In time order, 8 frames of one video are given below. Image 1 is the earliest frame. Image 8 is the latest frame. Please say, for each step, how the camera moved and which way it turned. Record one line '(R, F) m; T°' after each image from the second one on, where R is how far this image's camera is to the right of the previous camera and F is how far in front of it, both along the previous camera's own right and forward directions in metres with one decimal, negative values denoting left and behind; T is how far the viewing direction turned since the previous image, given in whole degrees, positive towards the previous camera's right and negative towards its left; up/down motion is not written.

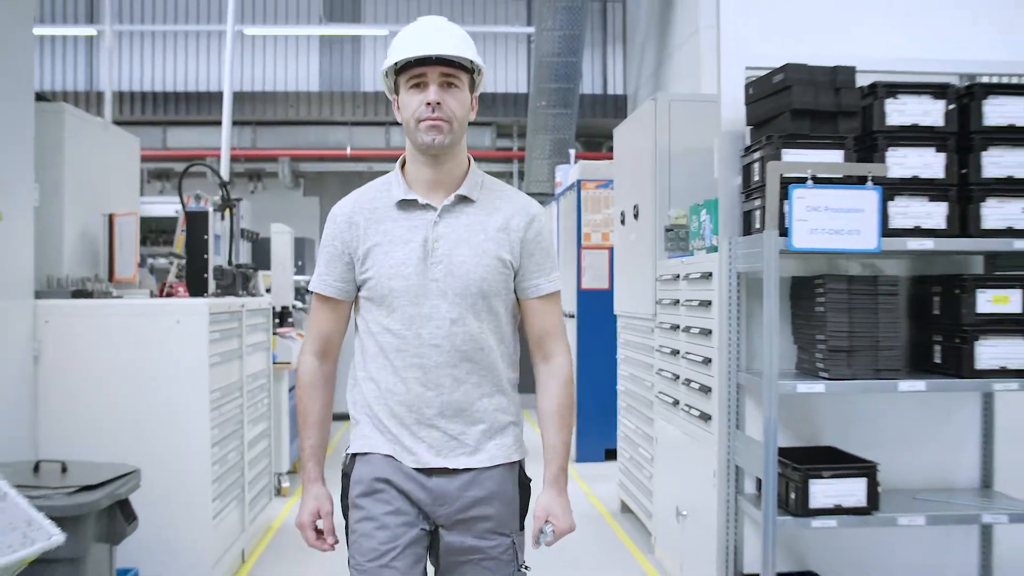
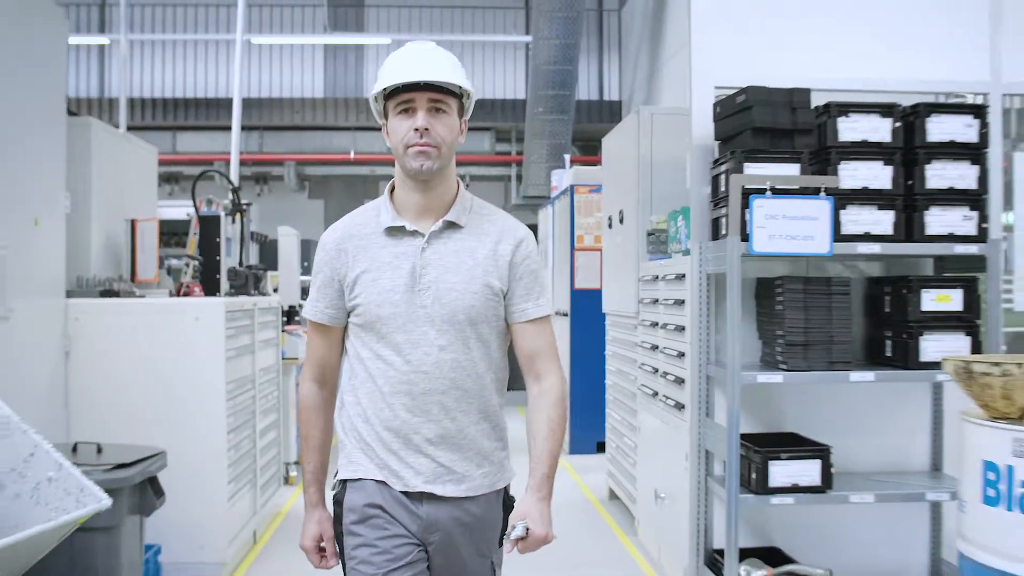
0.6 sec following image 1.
(0.0, -0.2) m; 0°
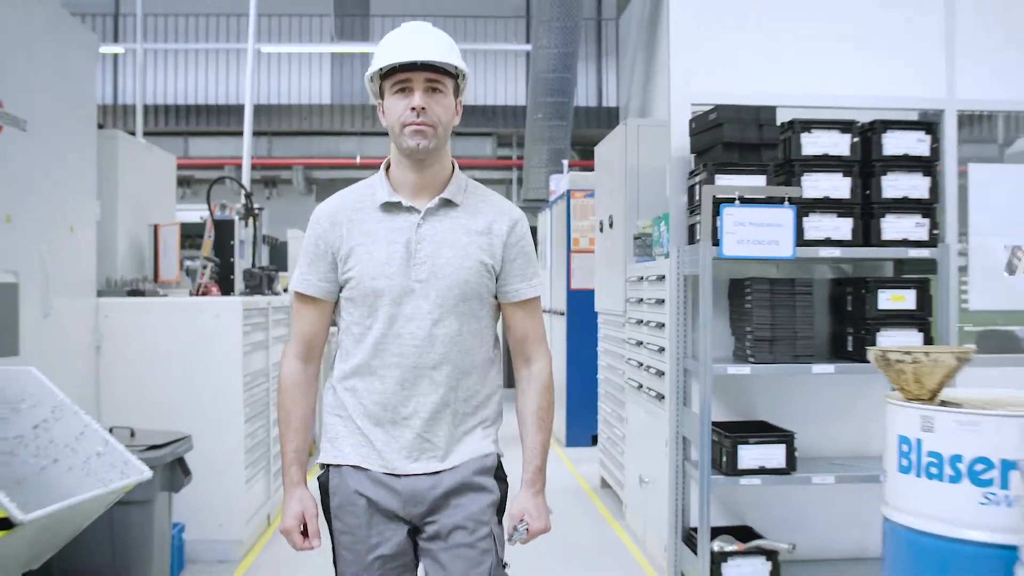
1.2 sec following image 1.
(0.0, -0.3) m; 0°
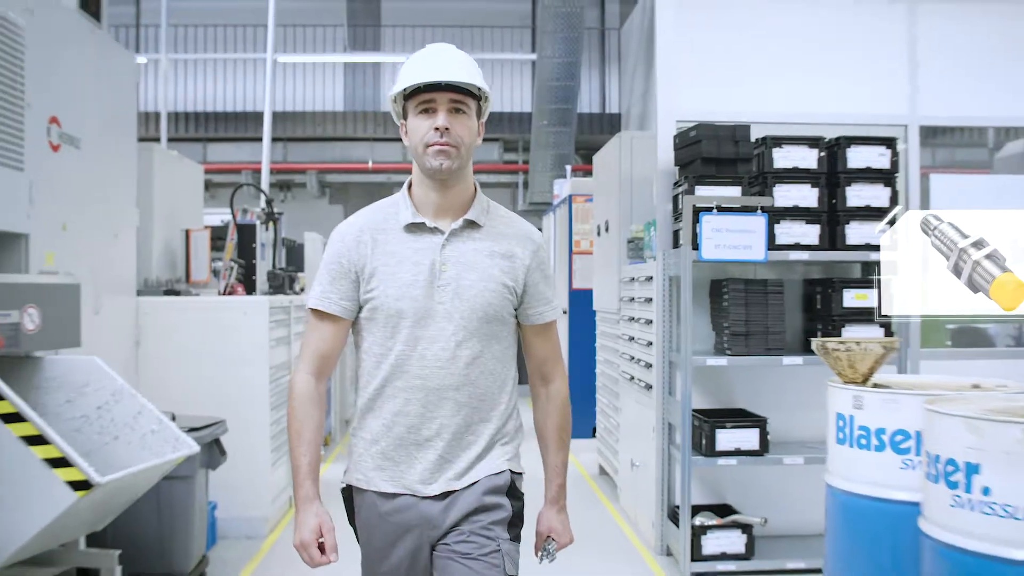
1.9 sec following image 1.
(0.0, -0.3) m; 0°
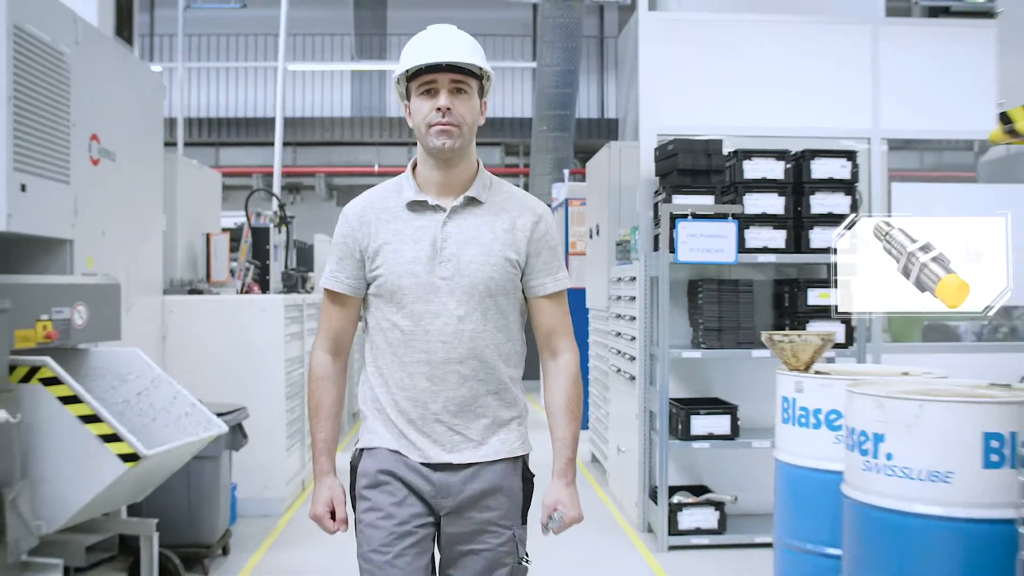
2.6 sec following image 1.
(0.0, -0.3) m; 0°
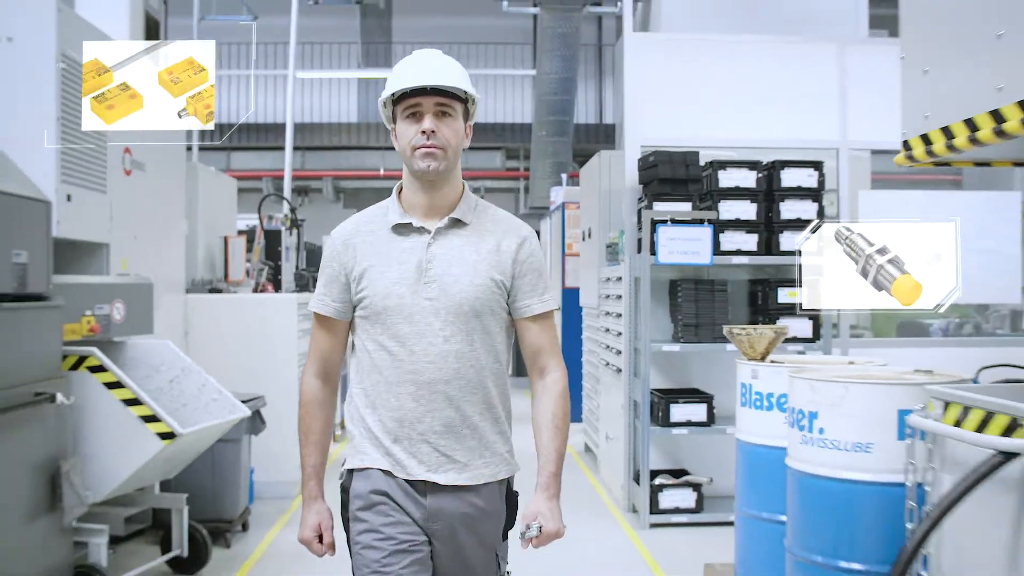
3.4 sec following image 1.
(0.0, -0.3) m; 0°
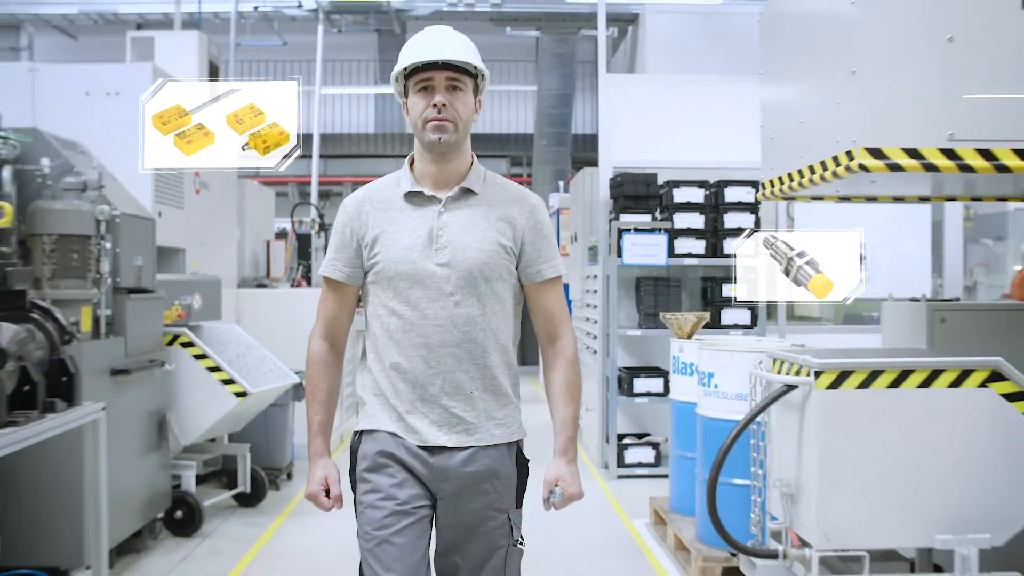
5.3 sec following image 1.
(+0.1, -0.8) m; -1°
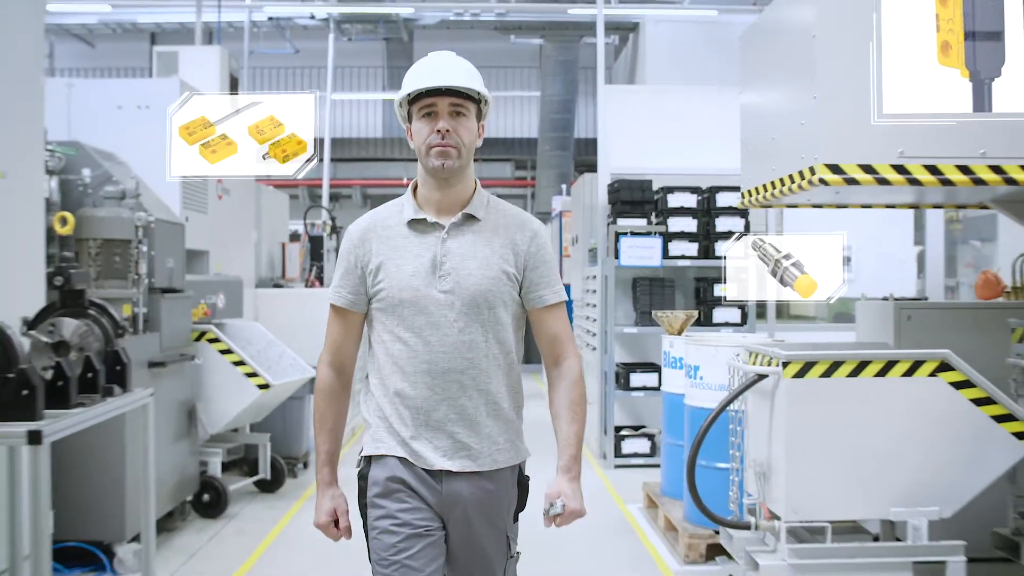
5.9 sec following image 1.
(0.0, -0.3) m; 0°
